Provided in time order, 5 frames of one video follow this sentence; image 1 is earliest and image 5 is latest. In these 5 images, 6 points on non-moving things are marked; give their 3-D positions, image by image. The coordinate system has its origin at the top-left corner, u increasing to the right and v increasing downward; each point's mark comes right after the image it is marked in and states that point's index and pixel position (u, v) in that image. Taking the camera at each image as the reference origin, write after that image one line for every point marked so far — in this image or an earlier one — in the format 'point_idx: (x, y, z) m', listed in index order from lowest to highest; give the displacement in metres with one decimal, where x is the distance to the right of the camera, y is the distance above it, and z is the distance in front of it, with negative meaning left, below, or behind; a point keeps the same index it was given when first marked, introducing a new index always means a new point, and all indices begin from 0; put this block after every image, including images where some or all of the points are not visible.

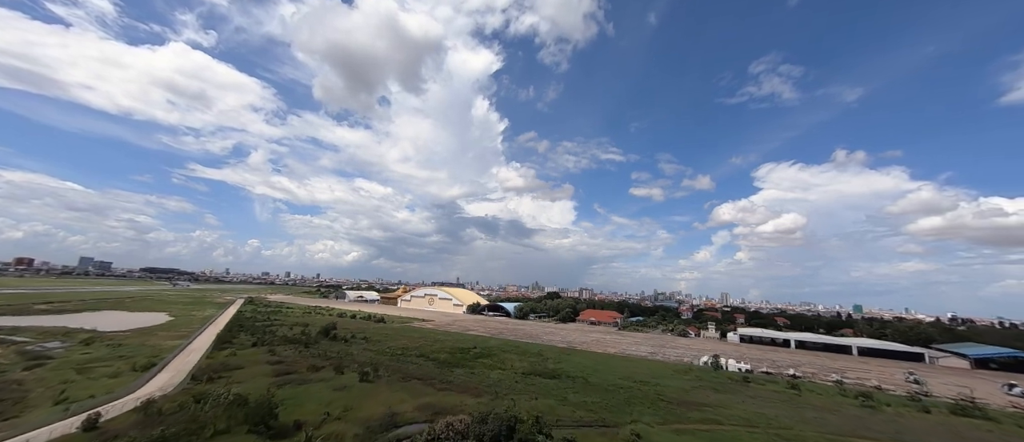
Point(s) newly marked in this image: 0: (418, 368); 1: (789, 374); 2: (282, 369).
0: (-4.7, -7.4, +17.0) m
1: (+15.9, -8.8, +19.4) m
2: (-10.3, -6.6, +15.1) m
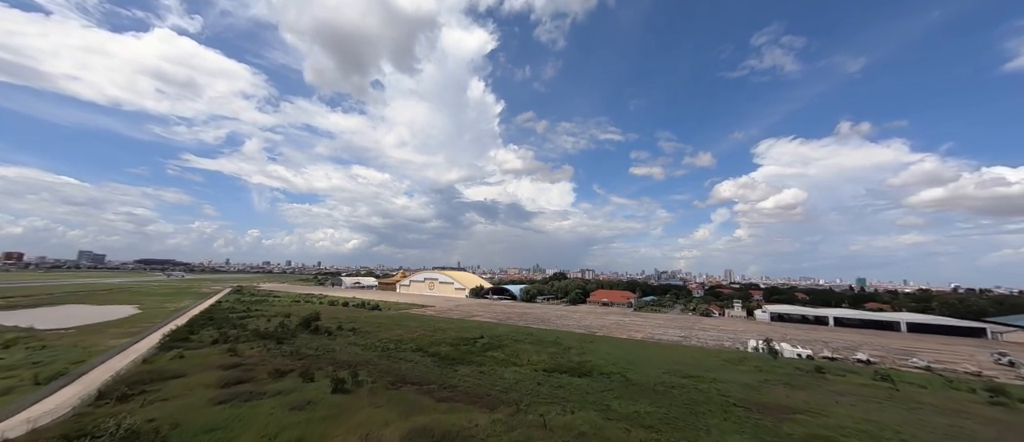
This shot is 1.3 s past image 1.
0: (-4.0, -5.9, +13.7) m
1: (+16.7, -6.6, +16.2) m
2: (-9.6, -5.3, +11.7) m
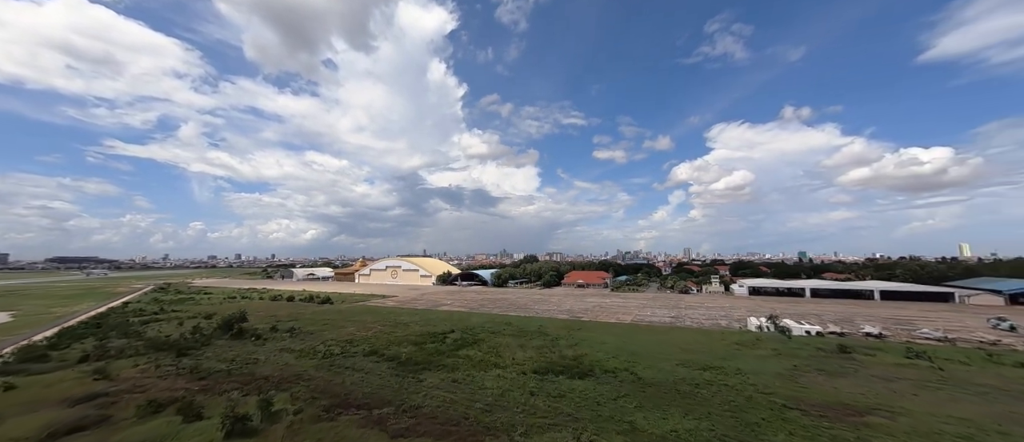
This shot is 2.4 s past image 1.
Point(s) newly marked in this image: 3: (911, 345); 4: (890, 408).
0: (-4.5, -4.9, +10.3) m
1: (+15.8, -4.9, +14.8) m
2: (-9.9, -4.5, +7.8) m
3: (+14.6, -4.6, +12.4) m
4: (+8.7, -4.3, +7.9) m
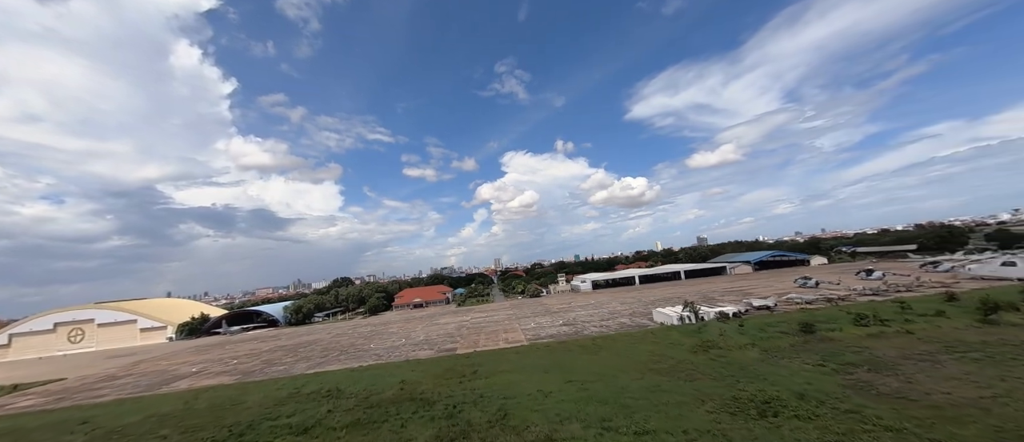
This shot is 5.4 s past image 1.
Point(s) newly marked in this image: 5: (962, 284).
0: (-4.3, -3.7, 0.0) m
1: (+10.8, -3.6, +14.4) m
2: (-7.7, -3.2, -4.9) m
3: (+11.0, -3.1, +11.7) m
4: (+8.3, -2.7, +4.8) m
5: (+18.7, -2.6, +14.2) m
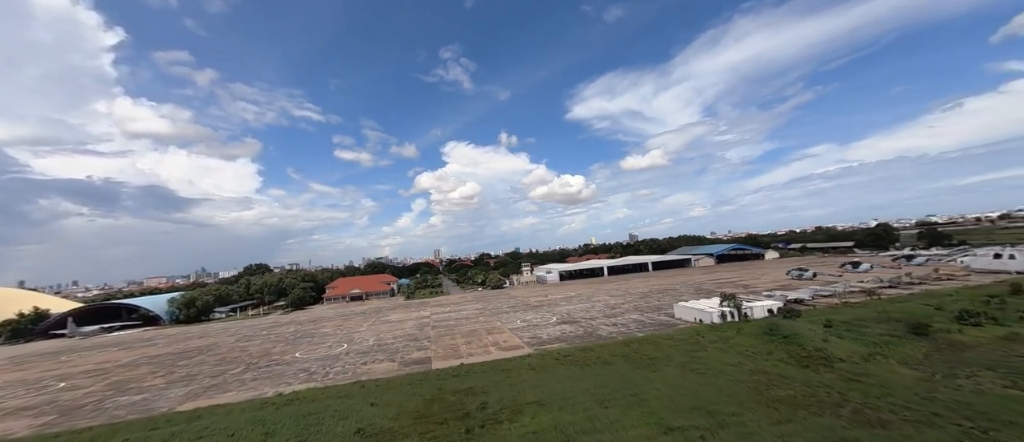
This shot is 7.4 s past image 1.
0: (-1.8, -2.7, -4.4) m
1: (+10.5, -2.8, +12.4) m
2: (-4.2, -2.3, -9.8) m
3: (+11.2, -2.4, +9.8) m
4: (+9.8, -2.1, +2.5) m
5: (+18.4, -2.2, +13.6) m
